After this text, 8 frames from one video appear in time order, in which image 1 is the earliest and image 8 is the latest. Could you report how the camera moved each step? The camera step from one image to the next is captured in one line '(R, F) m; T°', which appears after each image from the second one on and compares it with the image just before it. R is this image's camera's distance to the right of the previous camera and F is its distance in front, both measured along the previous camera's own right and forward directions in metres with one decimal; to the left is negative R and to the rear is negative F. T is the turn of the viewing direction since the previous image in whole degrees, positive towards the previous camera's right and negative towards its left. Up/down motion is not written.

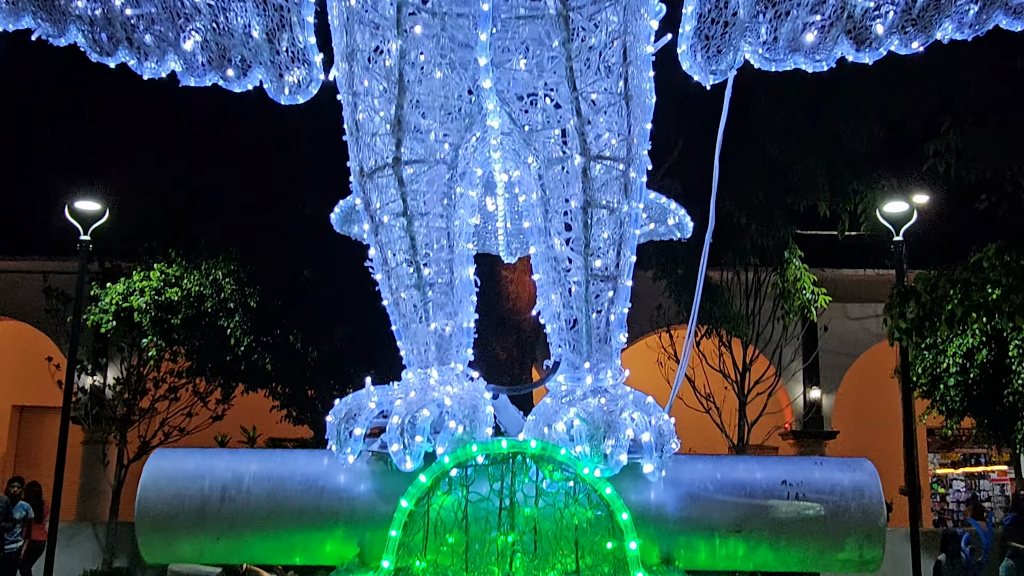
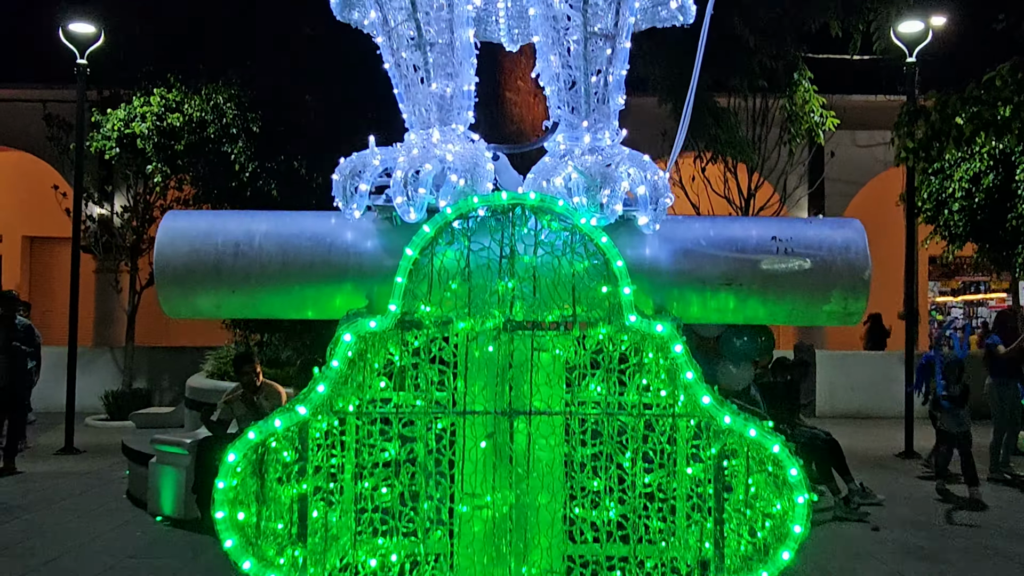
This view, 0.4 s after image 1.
(0.0, 0.0) m; 0°
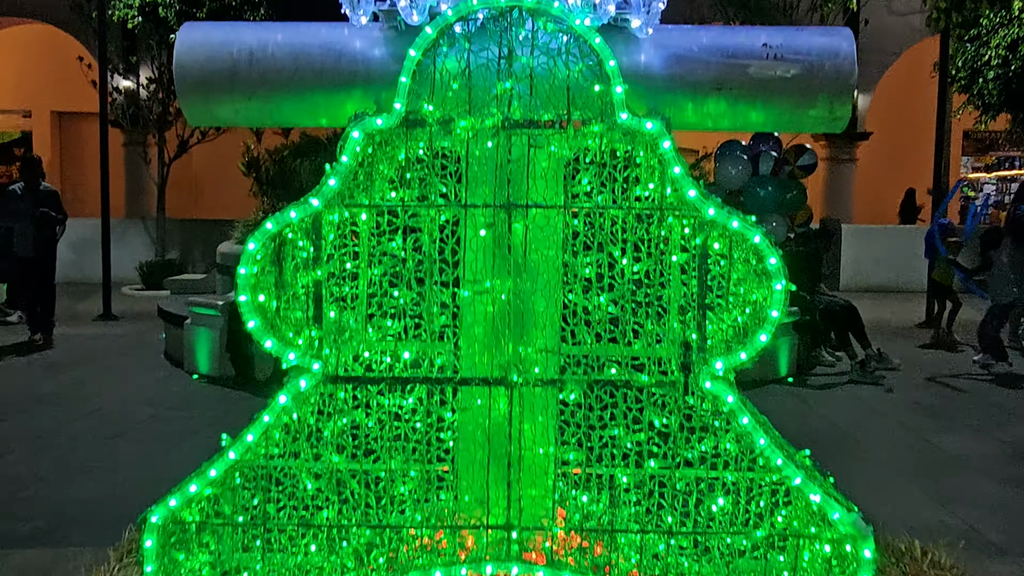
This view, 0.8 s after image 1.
(0.0, -0.1) m; -2°
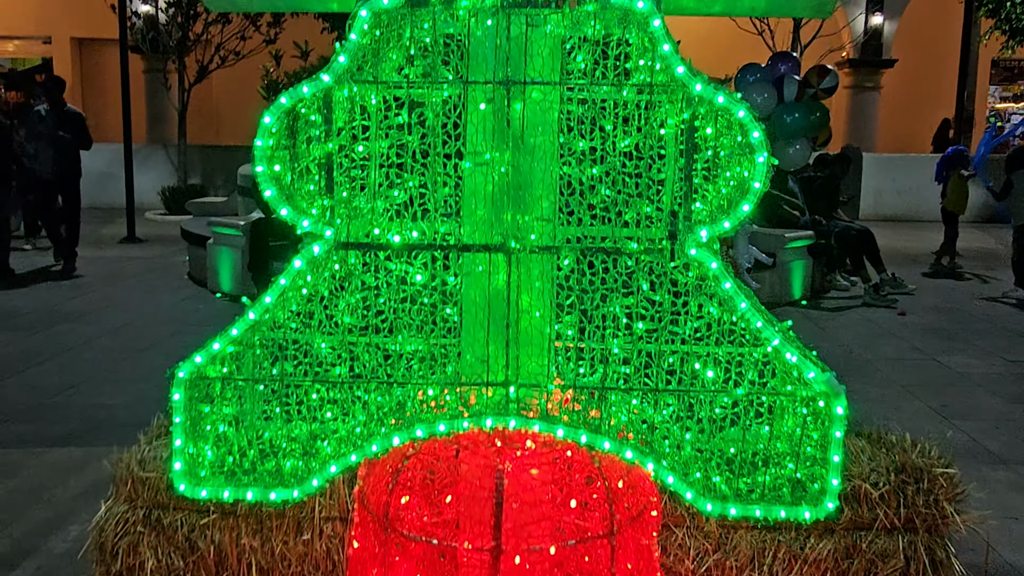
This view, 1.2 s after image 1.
(0.0, -0.1) m; -1°
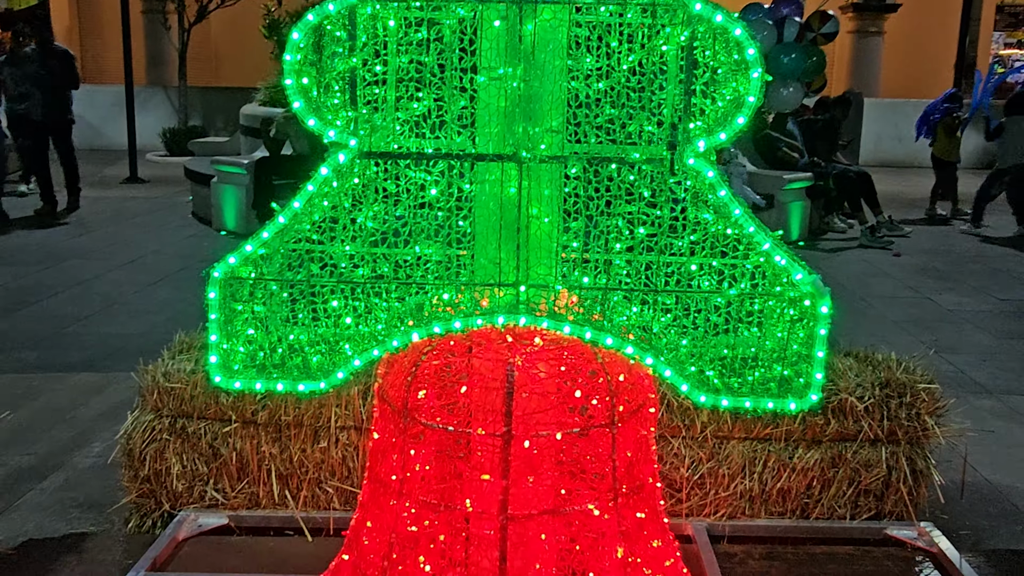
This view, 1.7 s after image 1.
(0.0, -0.1) m; 0°
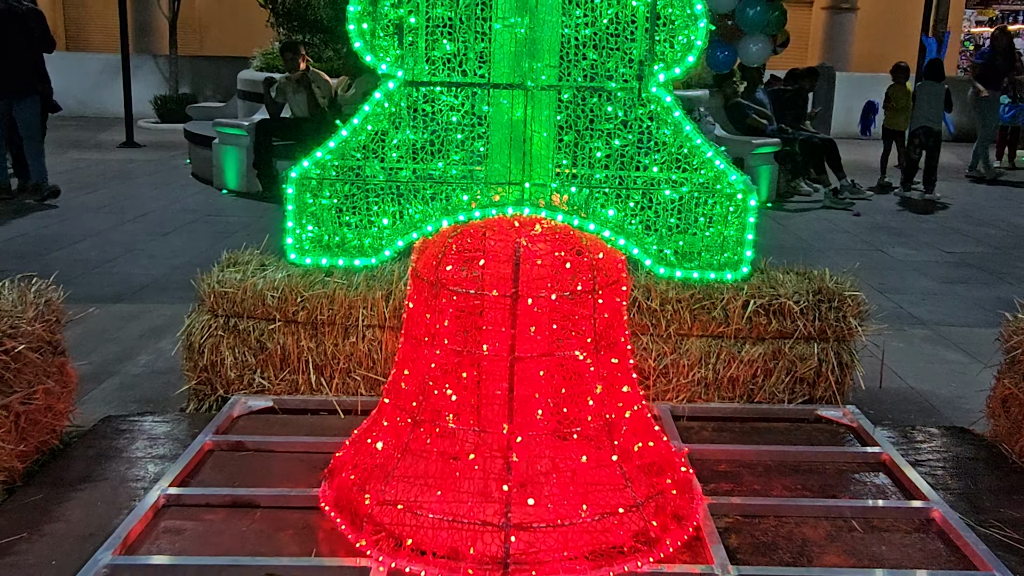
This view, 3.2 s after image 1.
(-0.1, -0.5) m; +1°
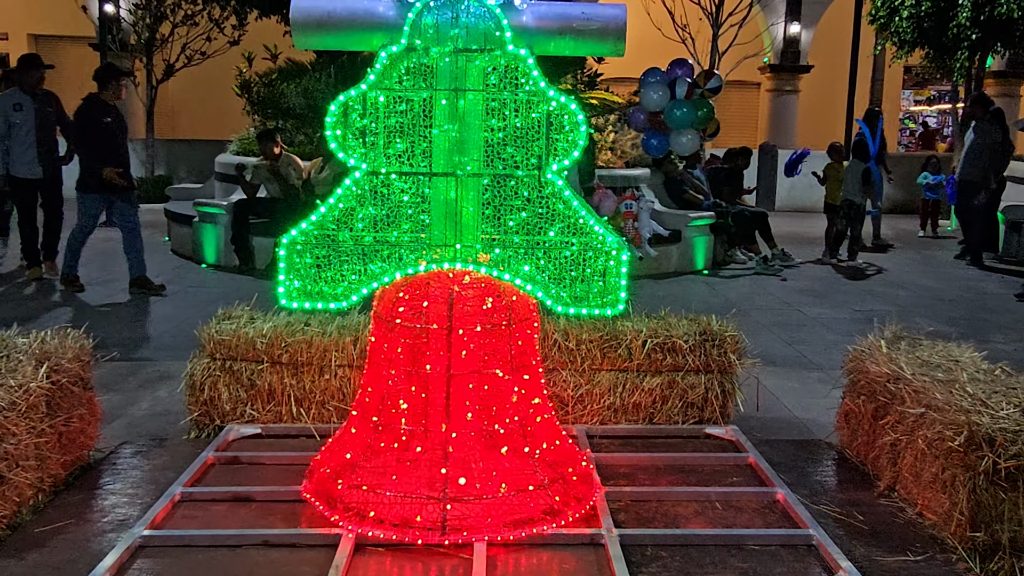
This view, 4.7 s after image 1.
(+0.1, -0.8) m; +2°
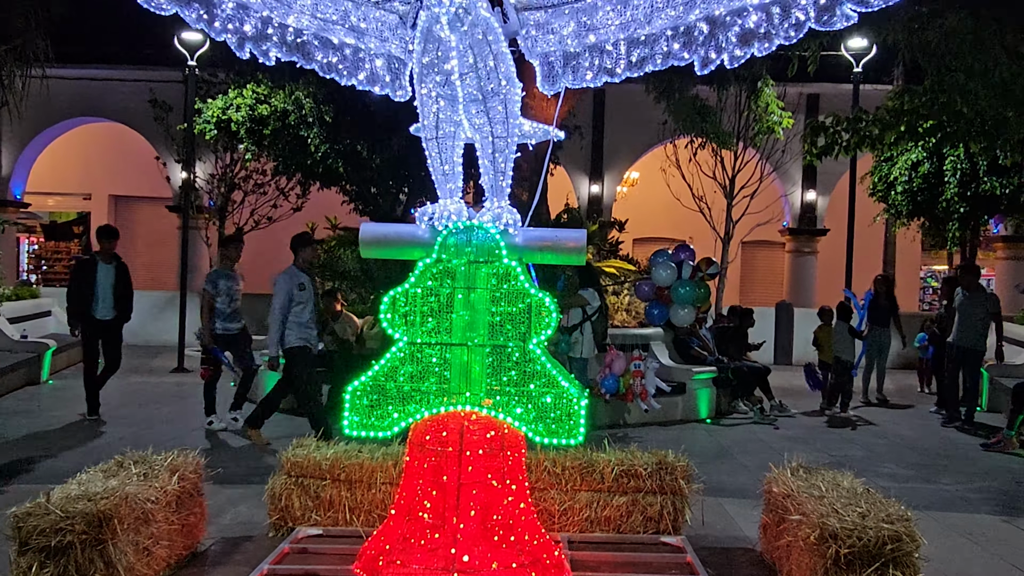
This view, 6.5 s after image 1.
(+0.2, -1.4) m; -3°
